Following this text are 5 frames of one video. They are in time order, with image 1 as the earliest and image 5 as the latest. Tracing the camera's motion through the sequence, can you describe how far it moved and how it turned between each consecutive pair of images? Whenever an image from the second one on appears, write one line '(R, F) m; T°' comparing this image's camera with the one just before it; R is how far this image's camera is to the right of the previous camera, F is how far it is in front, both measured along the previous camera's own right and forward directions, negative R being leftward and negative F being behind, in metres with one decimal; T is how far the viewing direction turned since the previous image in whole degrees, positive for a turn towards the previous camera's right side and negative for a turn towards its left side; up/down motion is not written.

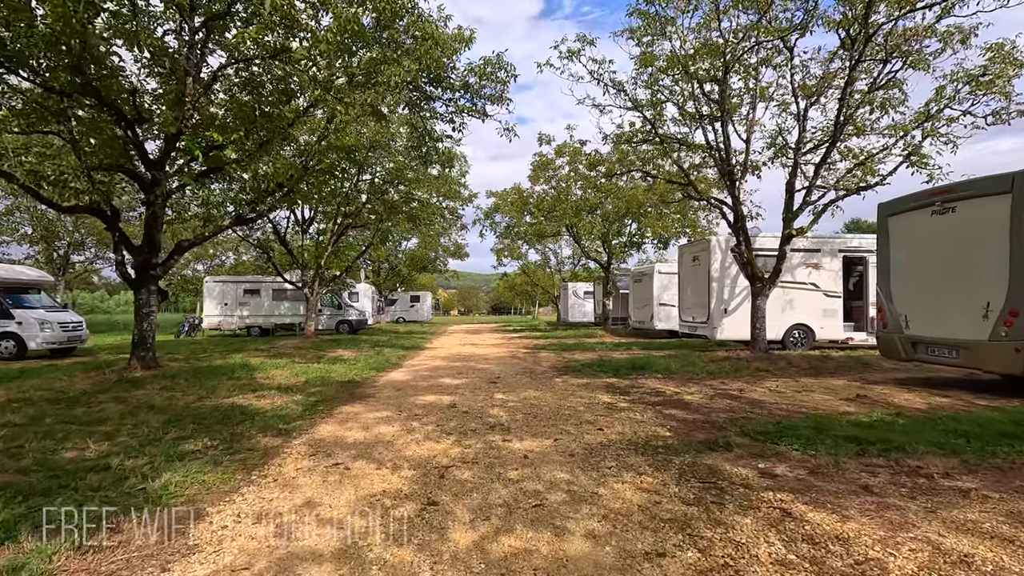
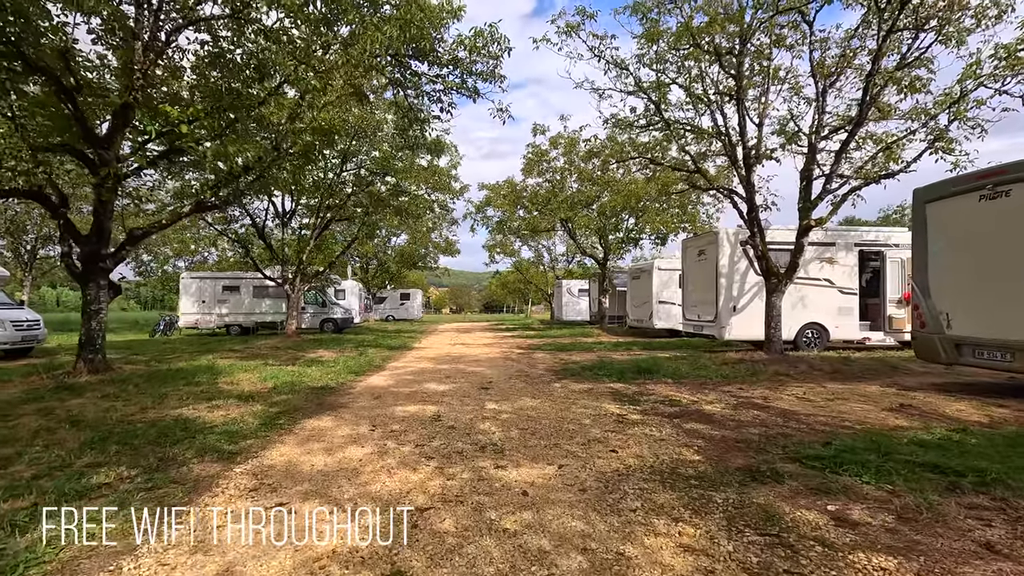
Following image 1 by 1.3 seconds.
(0.0, +1.0) m; +1°
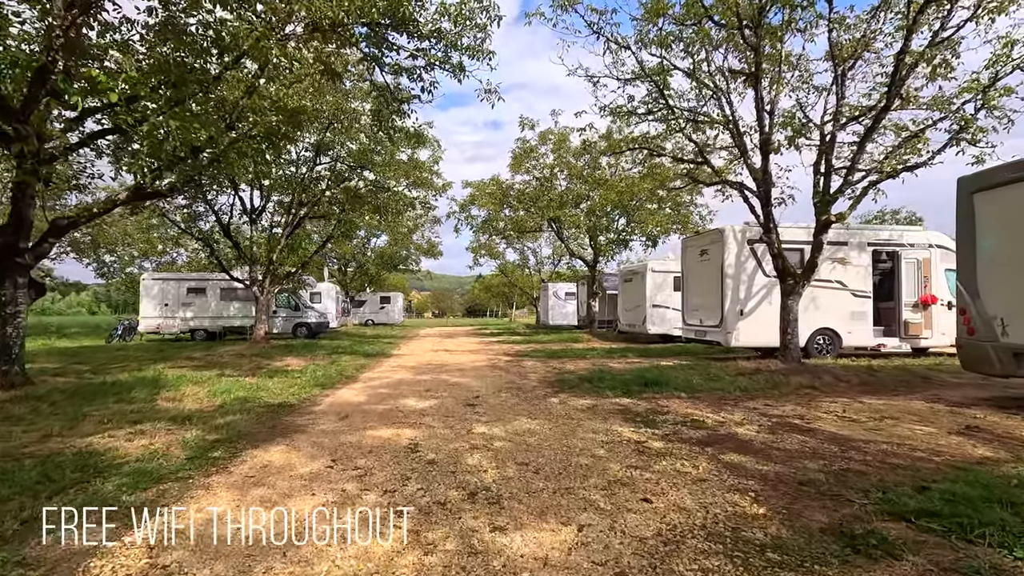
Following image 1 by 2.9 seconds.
(-0.1, +1.1) m; +2°
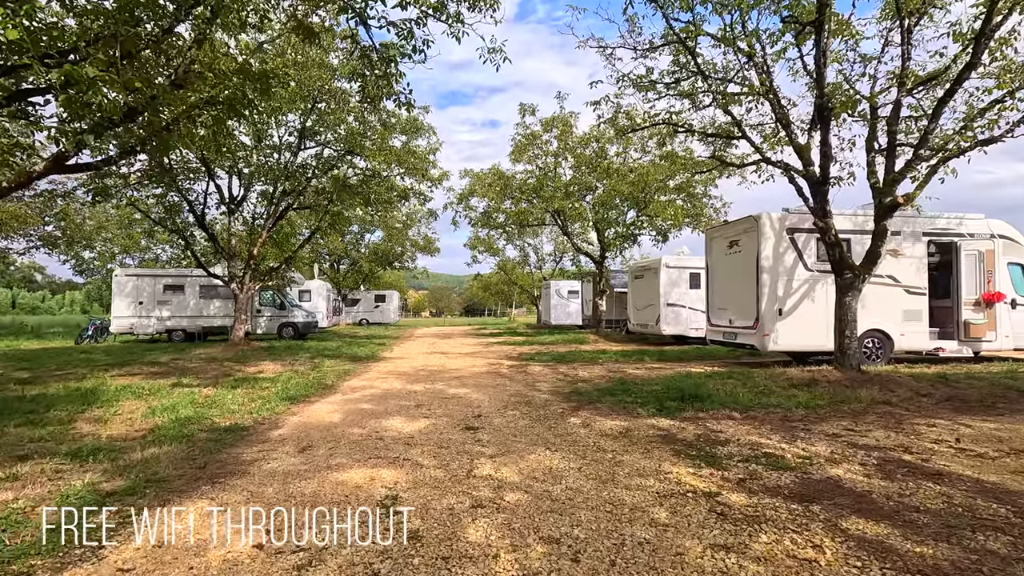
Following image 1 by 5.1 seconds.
(-0.1, +1.4) m; 0°
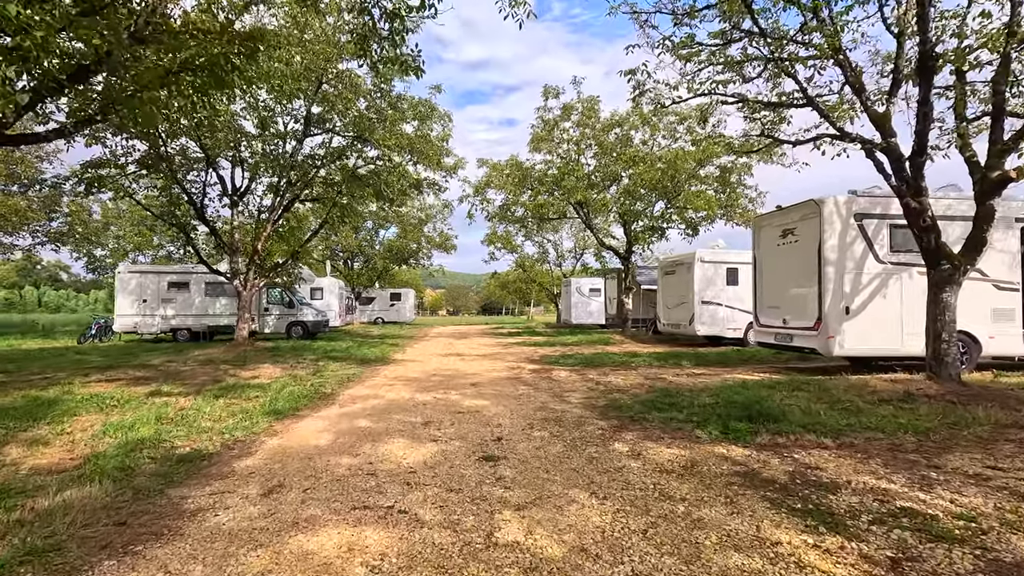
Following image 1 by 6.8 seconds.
(-0.1, +1.2) m; -2°
